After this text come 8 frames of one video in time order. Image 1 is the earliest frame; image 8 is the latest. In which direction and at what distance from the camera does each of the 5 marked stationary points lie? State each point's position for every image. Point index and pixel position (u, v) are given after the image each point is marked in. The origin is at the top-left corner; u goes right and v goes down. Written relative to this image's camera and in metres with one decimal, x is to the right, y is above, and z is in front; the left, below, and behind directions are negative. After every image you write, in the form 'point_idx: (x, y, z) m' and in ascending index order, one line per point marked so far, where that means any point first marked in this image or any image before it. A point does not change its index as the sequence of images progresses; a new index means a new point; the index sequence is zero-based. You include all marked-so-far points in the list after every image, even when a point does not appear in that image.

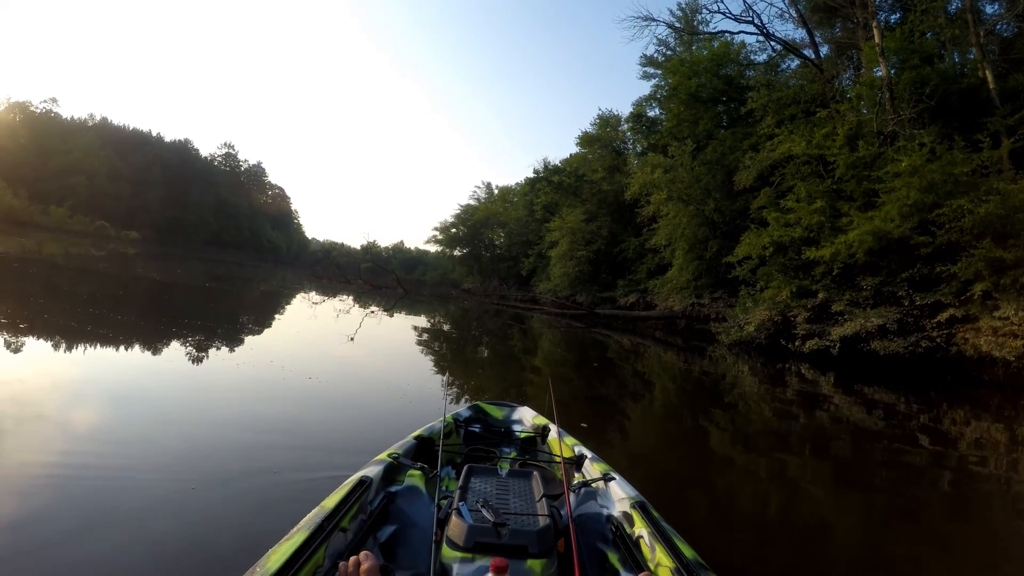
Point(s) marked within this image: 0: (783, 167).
0: (+7.3, +3.2, +16.8) m
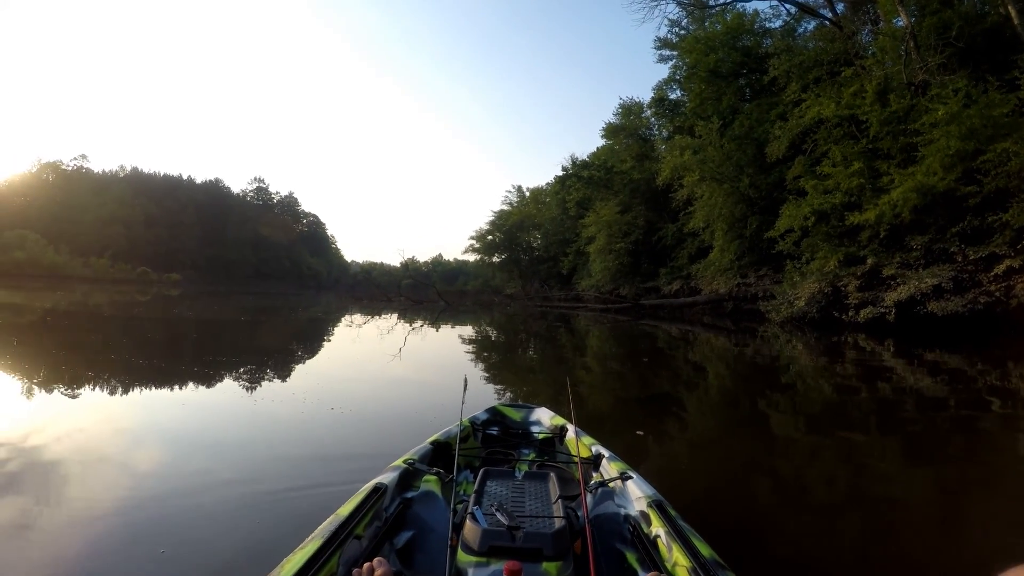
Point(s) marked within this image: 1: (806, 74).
0: (+7.9, +4.0, +16.2) m
1: (+7.1, +5.2, +15.3) m
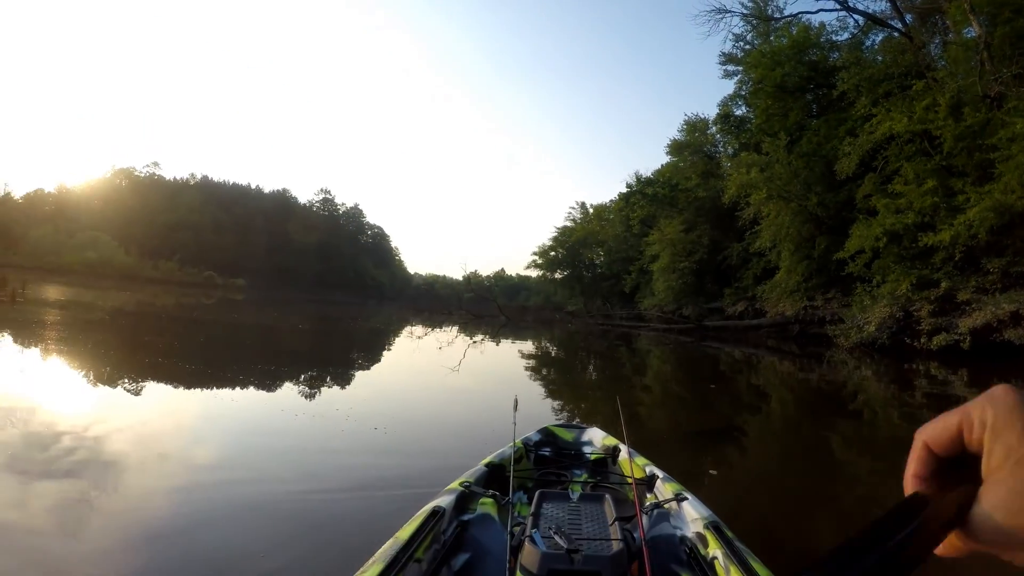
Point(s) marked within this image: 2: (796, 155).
0: (+9.2, +3.4, +15.5) m
1: (+8.5, +4.7, +14.6) m
2: (+8.9, +4.1, +19.6) m
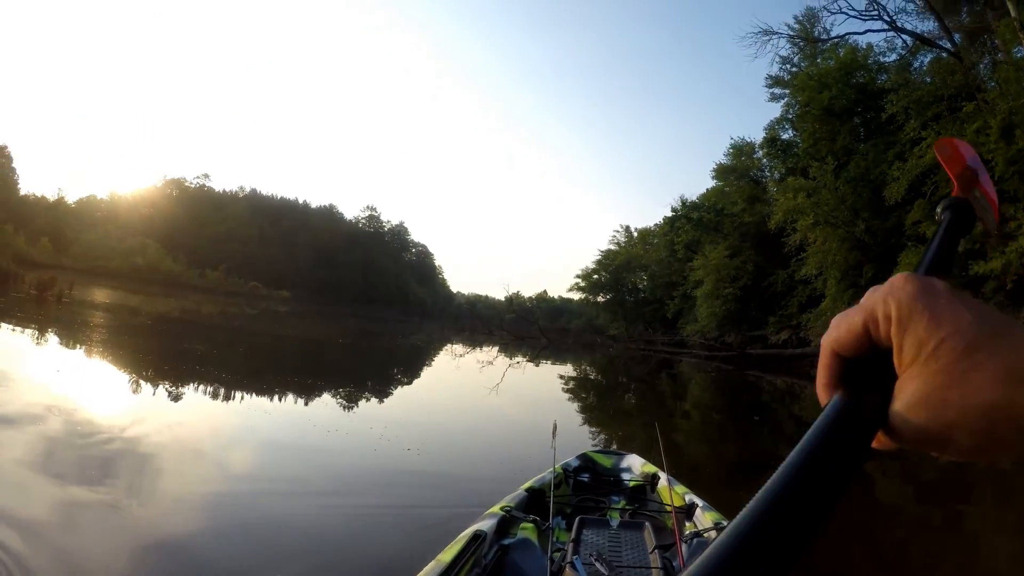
0: (+10.1, +2.7, +14.9) m
1: (+9.4, +4.0, +14.2) m
2: (+10.1, +3.3, +19.1) m
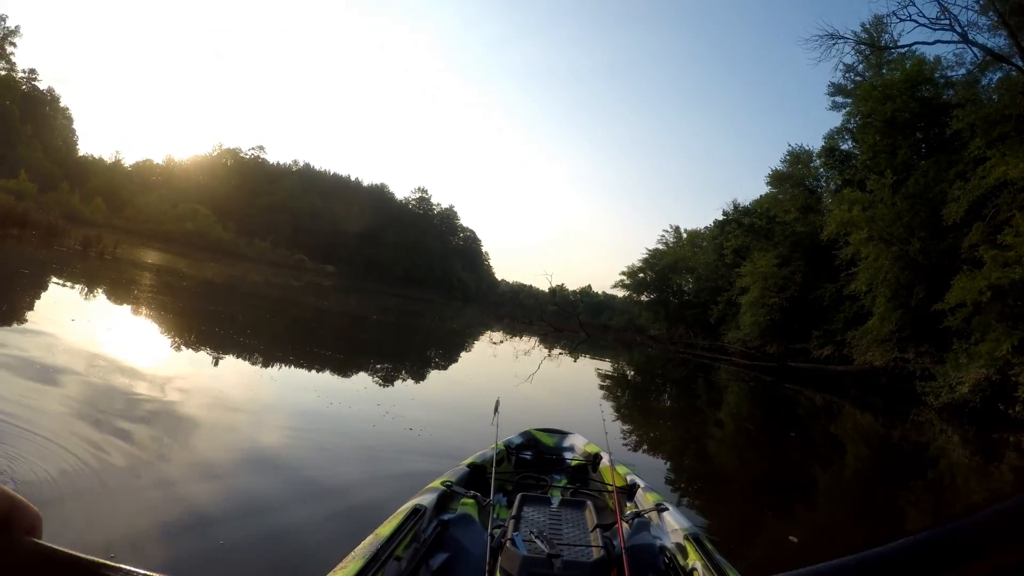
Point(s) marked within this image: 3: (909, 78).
0: (+11.0, +2.1, +14.2) m
1: (+10.3, +3.4, +13.5) m
2: (+11.3, +2.7, +18.4) m
3: (+12.5, +6.6, +19.7) m
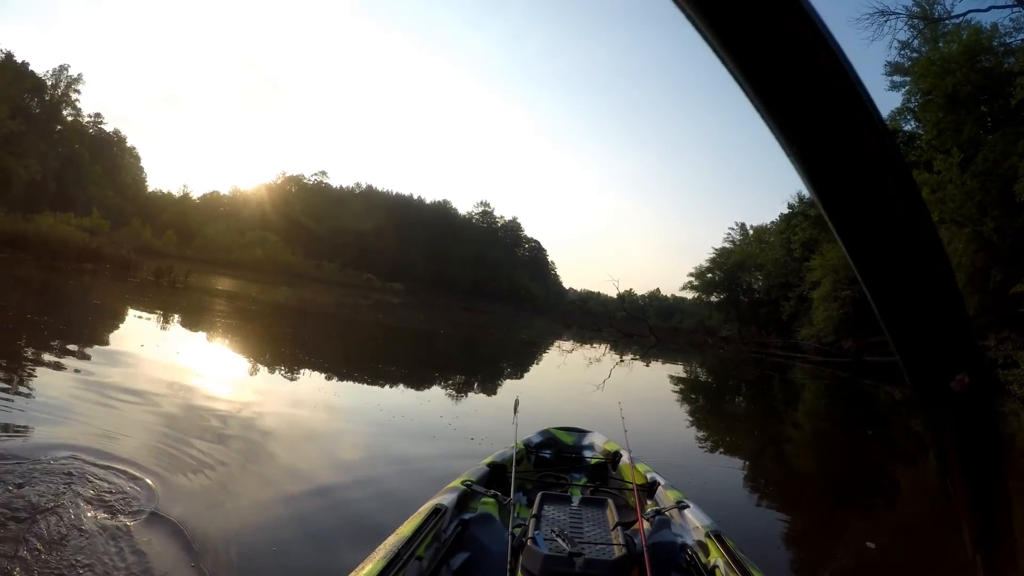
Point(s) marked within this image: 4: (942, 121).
0: (+11.8, +2.5, +13.2) m
1: (+11.0, +3.8, +12.6) m
2: (+12.5, +3.1, +17.3) m
3: (+13.6, +7.1, +18.6) m
4: (+13.0, +5.1, +19.2) m
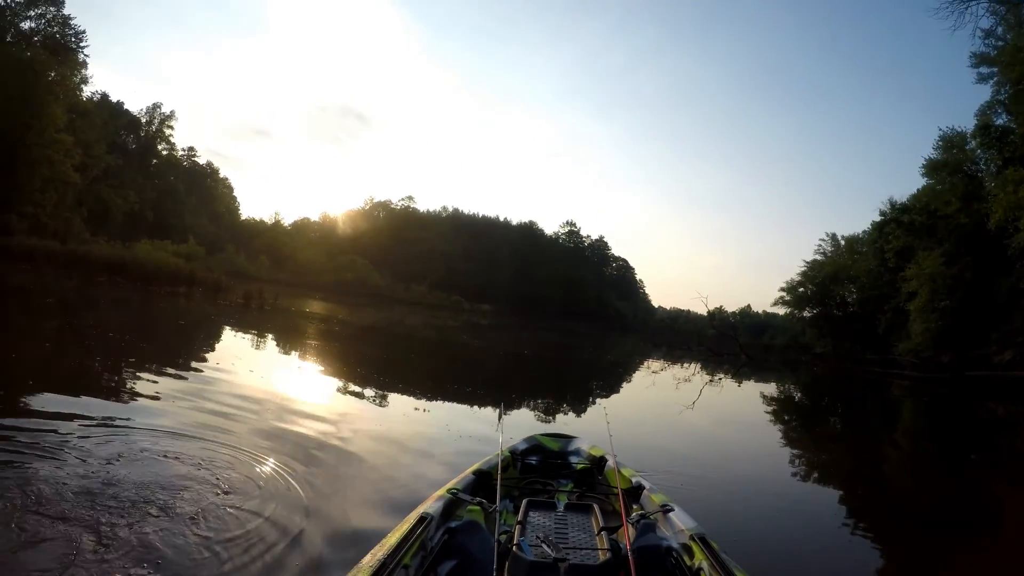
0: (+12.9, +2.5, +11.8) m
1: (+11.9, +3.8, +11.4) m
2: (+14.0, +3.0, +15.9) m
3: (+15.2, +7.0, +17.1) m
4: (+14.7, +5.0, +17.7) m
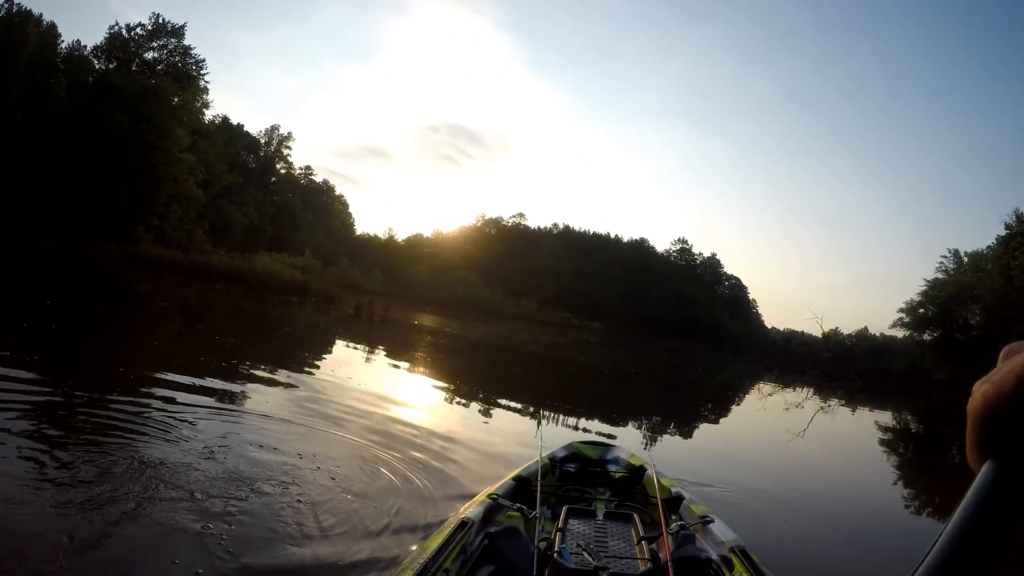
0: (+14.3, +2.1, +9.5) m
1: (+13.3, +3.4, +9.2) m
2: (+16.1, +2.5, +13.3) m
3: (+17.6, +6.4, +14.5) m
4: (+17.2, +4.4, +15.1) m
